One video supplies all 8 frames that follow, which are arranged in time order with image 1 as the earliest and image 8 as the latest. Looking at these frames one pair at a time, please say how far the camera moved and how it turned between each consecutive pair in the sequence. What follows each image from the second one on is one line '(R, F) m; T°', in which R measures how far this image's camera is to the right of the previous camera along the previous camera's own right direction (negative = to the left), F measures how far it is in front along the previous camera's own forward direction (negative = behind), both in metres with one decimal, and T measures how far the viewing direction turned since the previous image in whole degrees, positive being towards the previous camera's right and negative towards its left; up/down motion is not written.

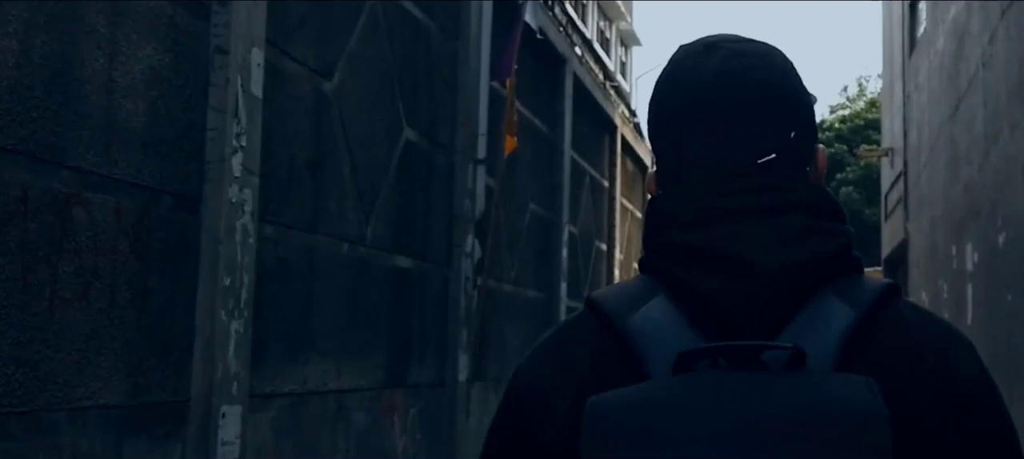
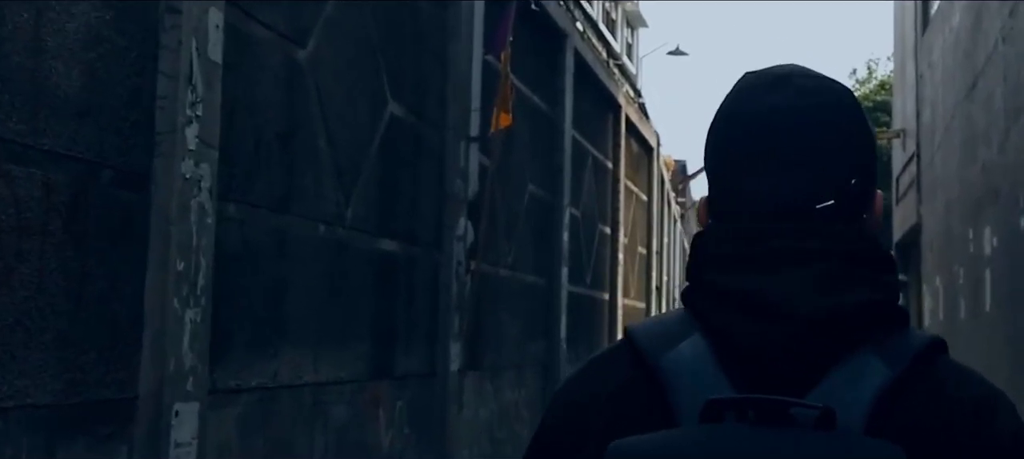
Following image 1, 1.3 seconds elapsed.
(+0.1, +0.5) m; 0°
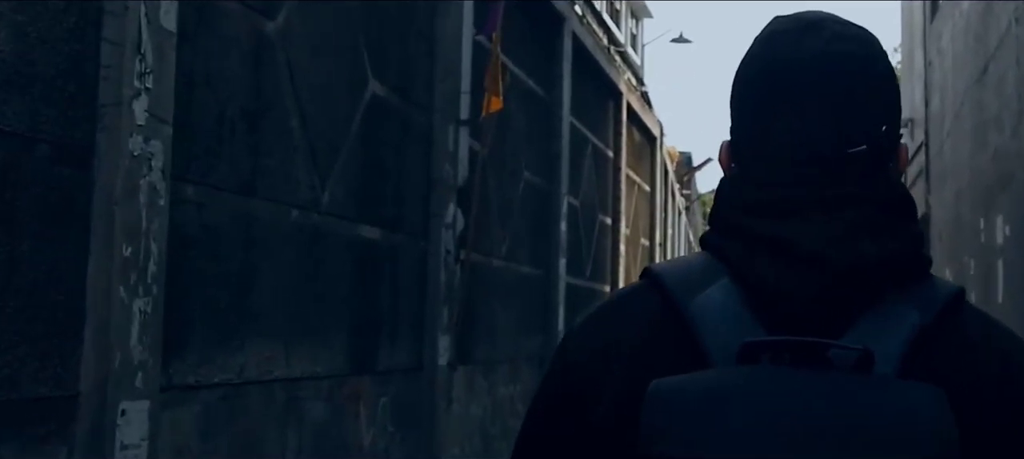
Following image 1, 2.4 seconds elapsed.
(+0.1, +0.4) m; 0°
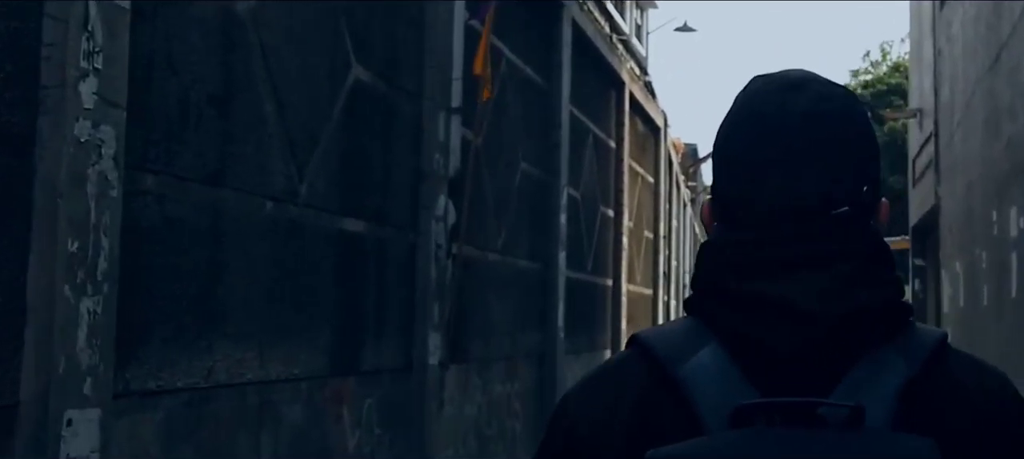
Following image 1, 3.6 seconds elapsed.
(+0.1, +0.4) m; 0°
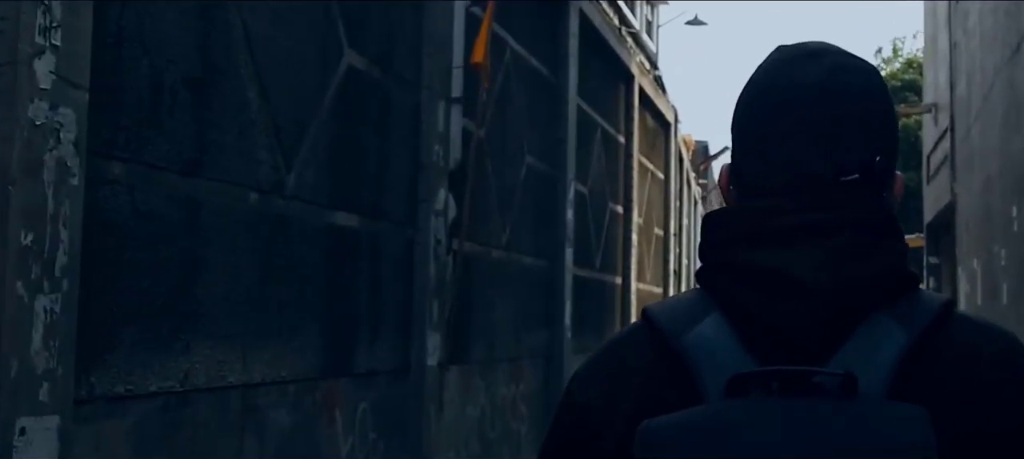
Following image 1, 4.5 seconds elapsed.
(0.0, +0.3) m; 0°
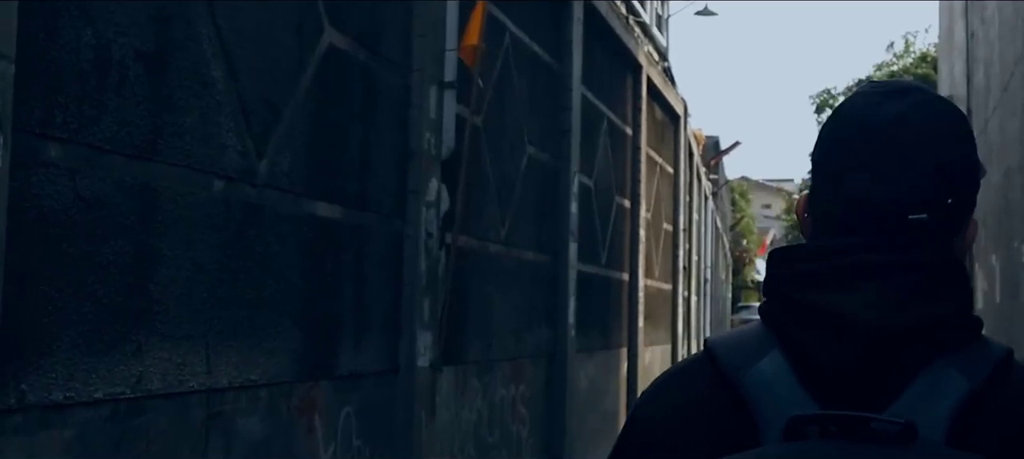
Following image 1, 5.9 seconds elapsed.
(+0.1, +0.5) m; 0°
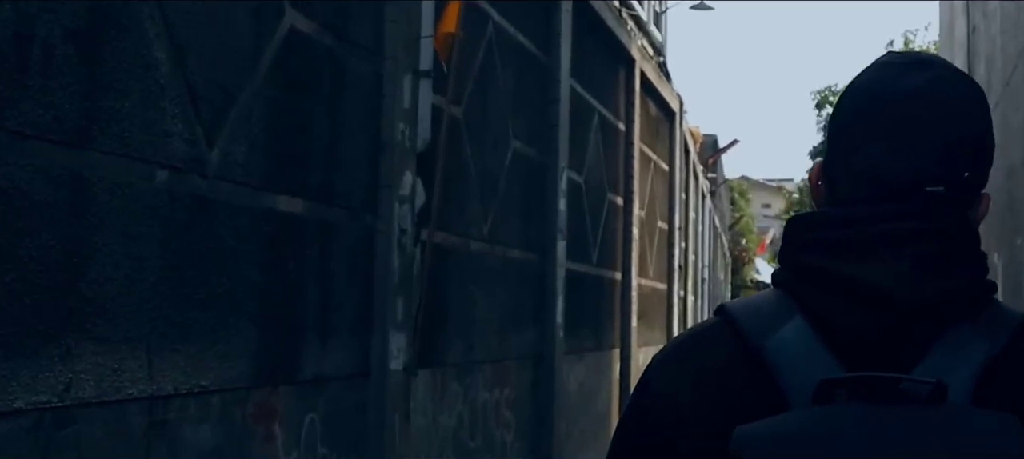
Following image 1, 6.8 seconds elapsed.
(+0.1, +0.4) m; 0°
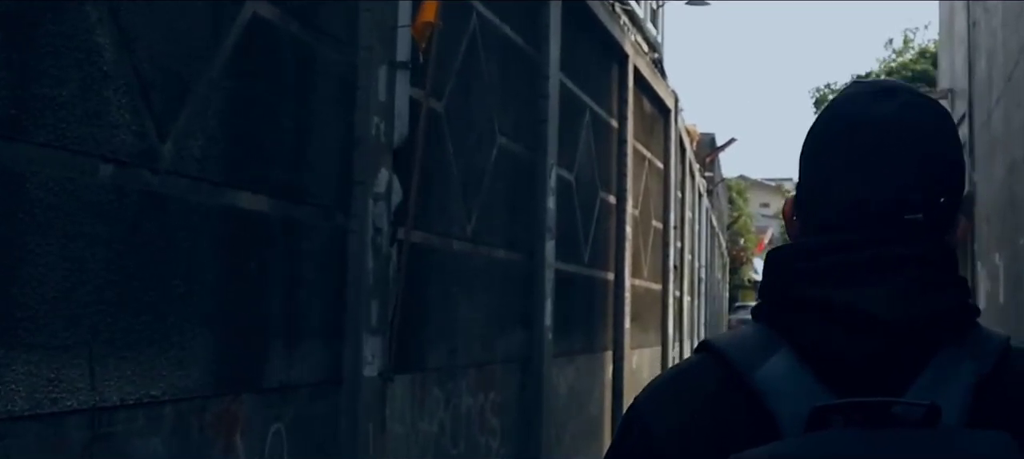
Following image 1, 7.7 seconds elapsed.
(+0.1, +0.3) m; 0°
